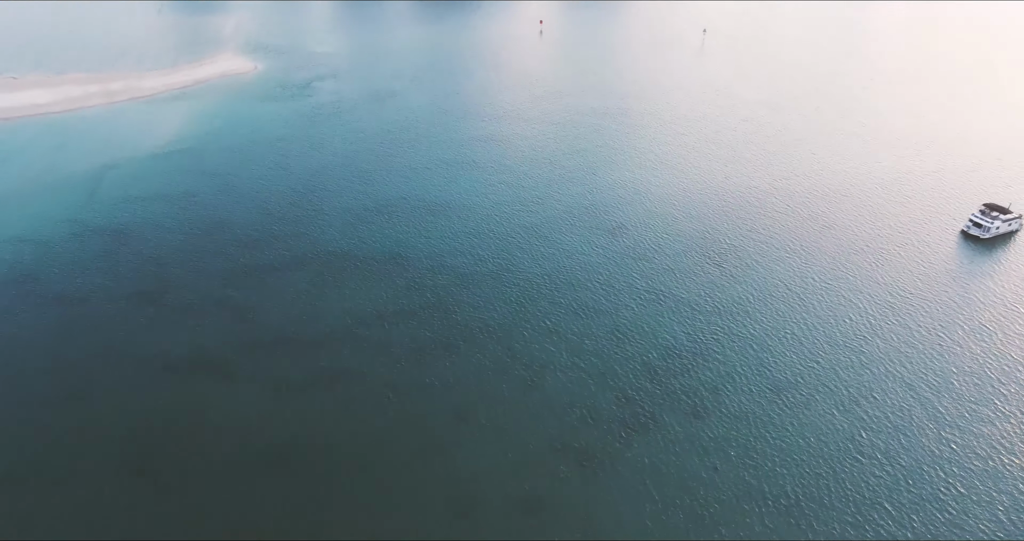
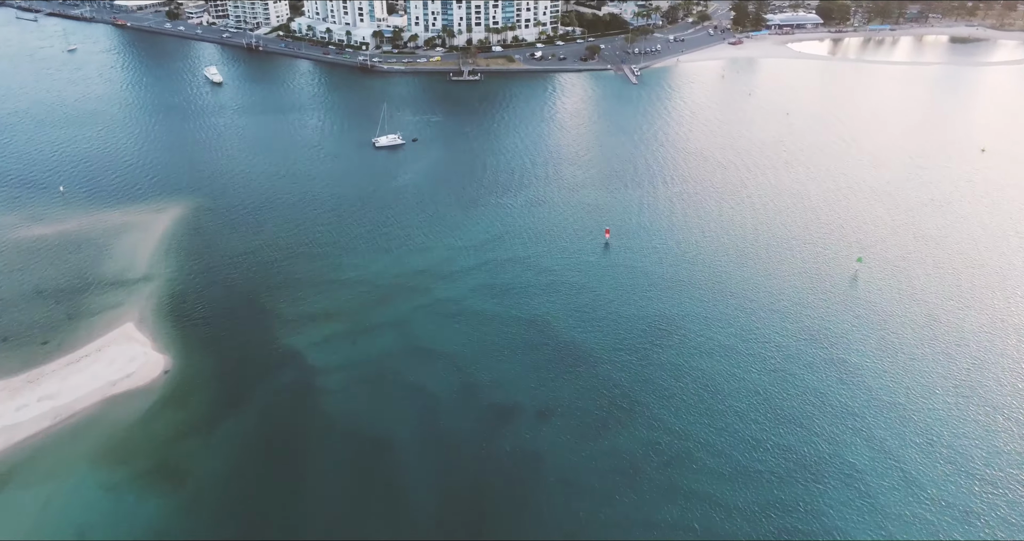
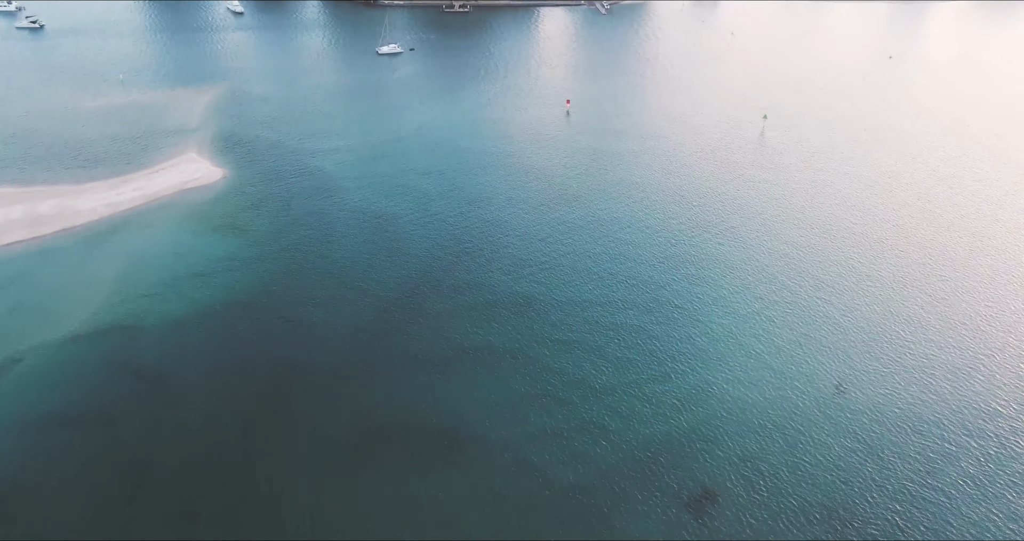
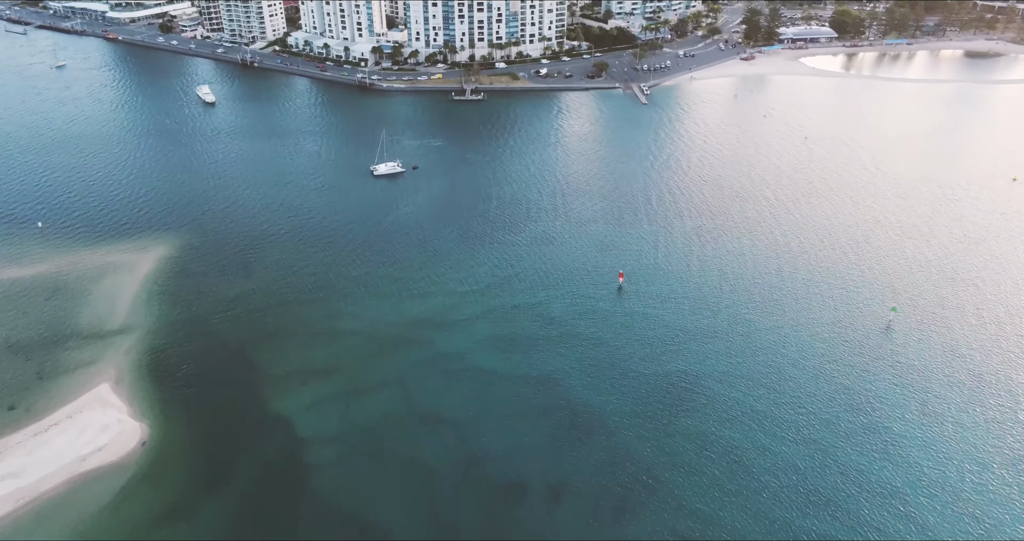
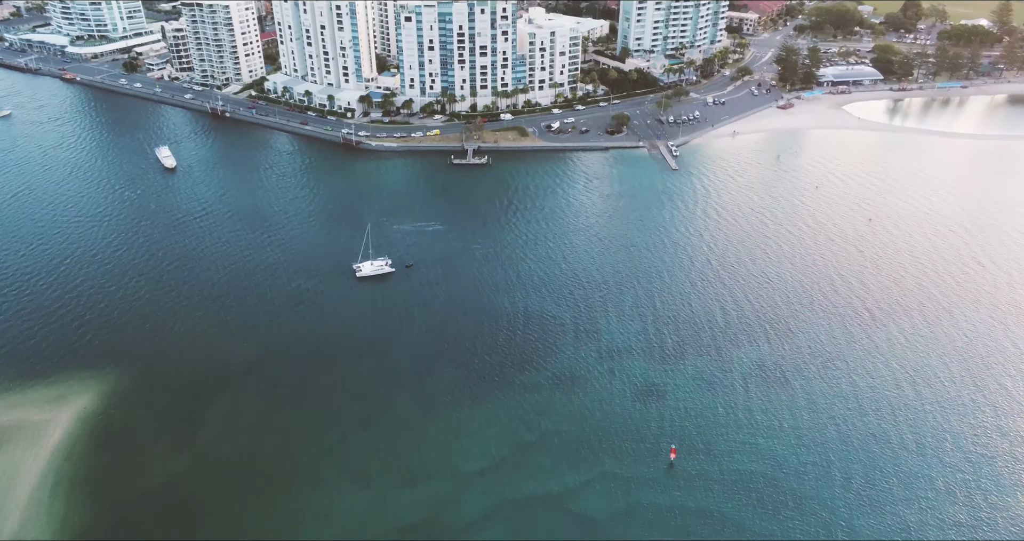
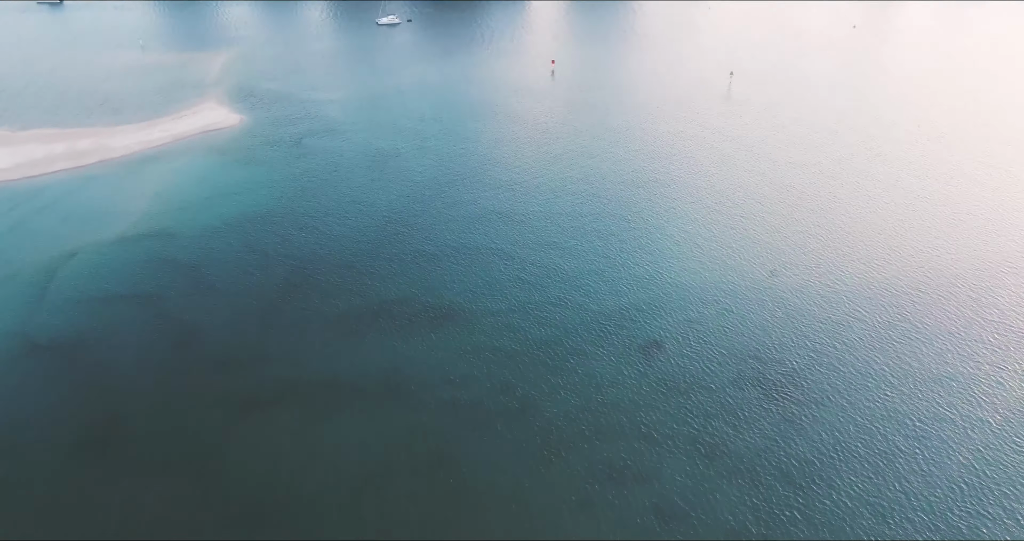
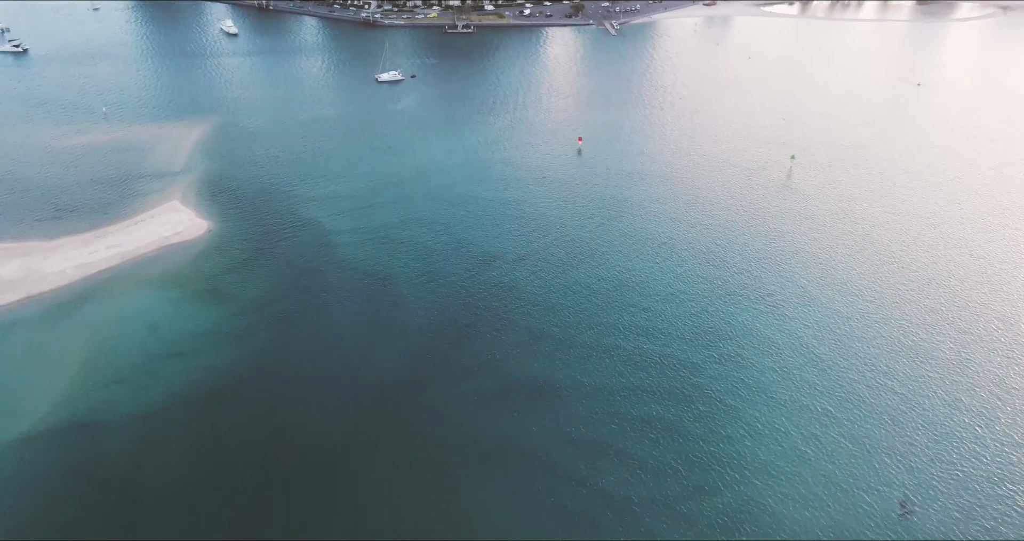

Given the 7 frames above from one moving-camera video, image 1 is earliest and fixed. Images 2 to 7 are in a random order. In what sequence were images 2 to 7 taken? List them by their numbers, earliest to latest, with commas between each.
6, 3, 7, 2, 4, 5
